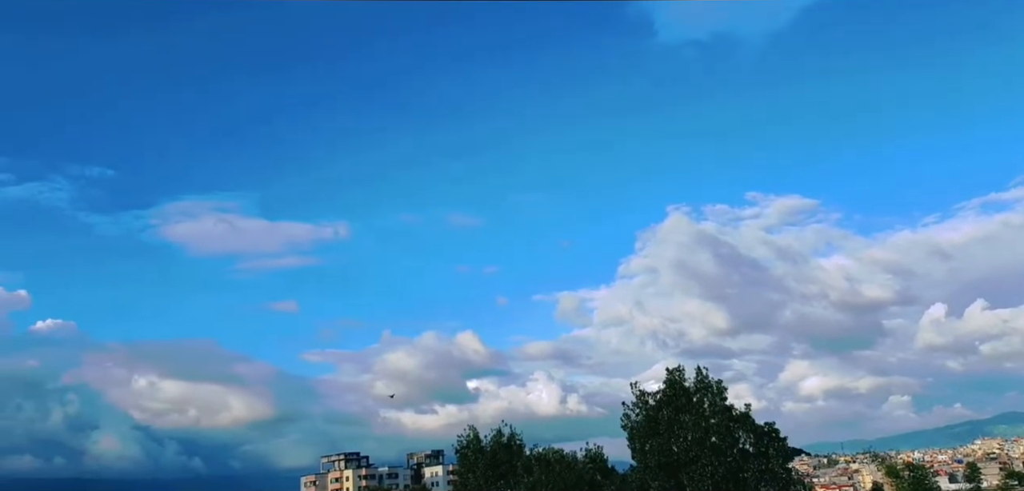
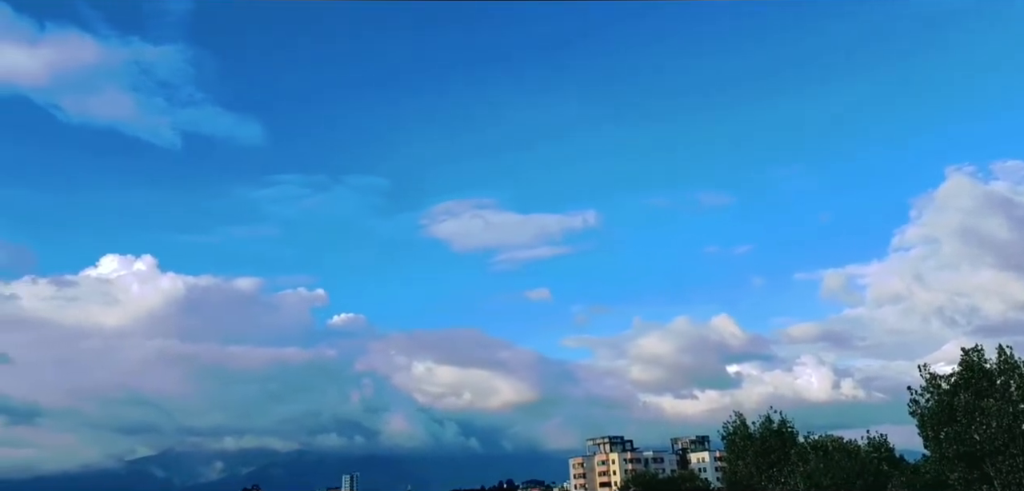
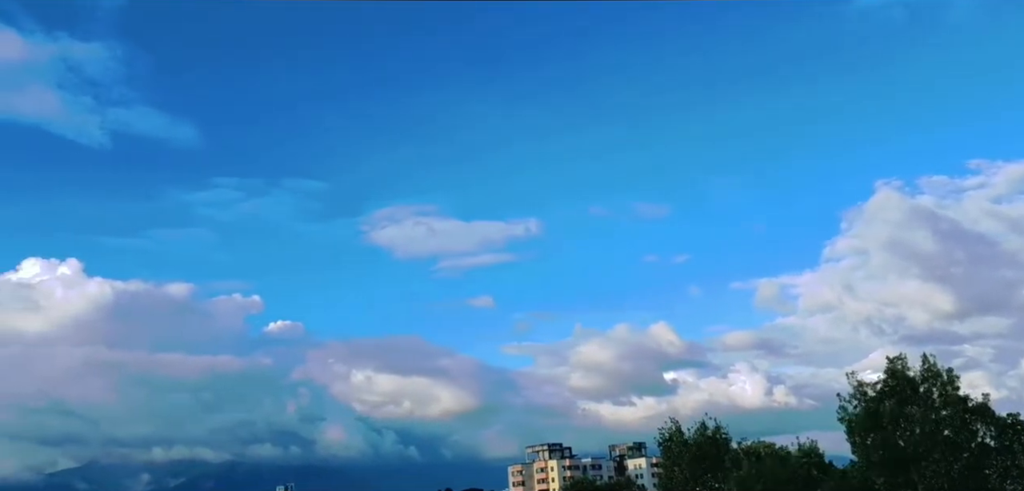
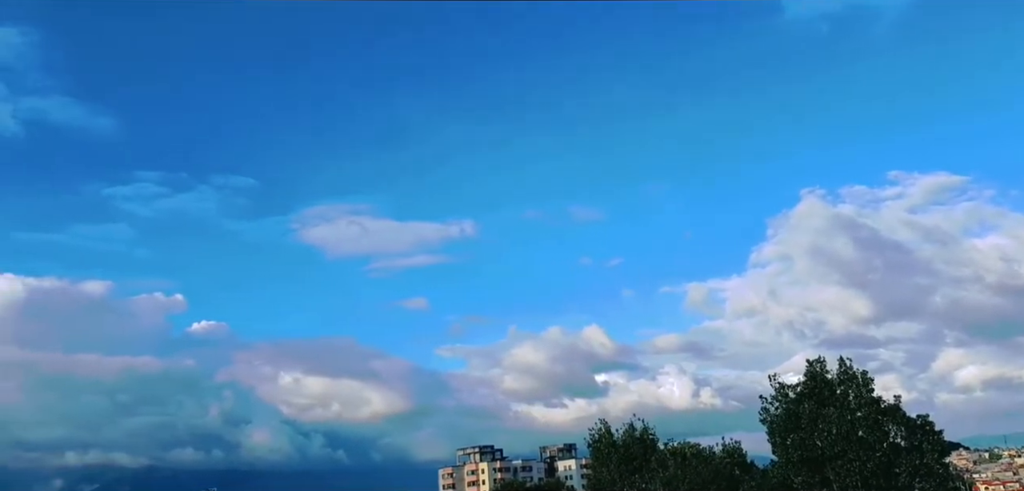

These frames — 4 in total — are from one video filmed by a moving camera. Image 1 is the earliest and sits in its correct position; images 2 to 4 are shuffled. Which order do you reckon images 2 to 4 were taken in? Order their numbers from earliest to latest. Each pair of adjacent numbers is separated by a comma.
4, 3, 2
